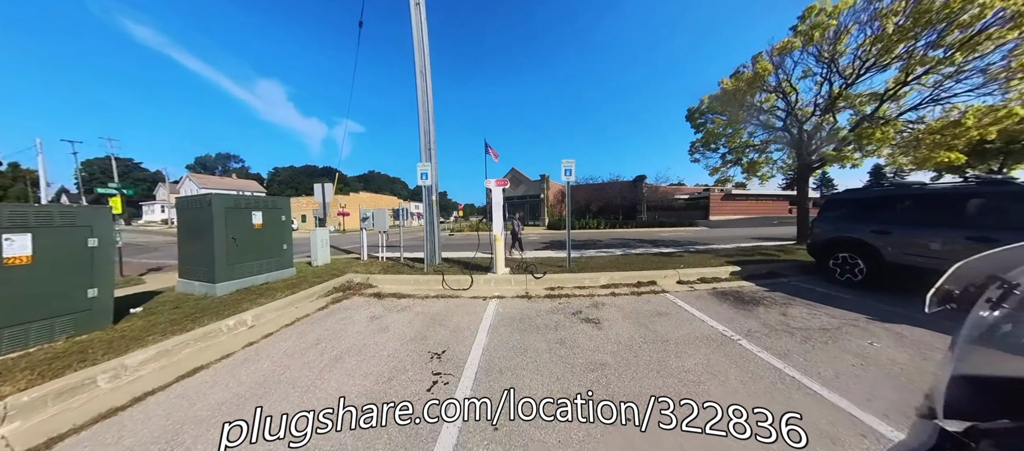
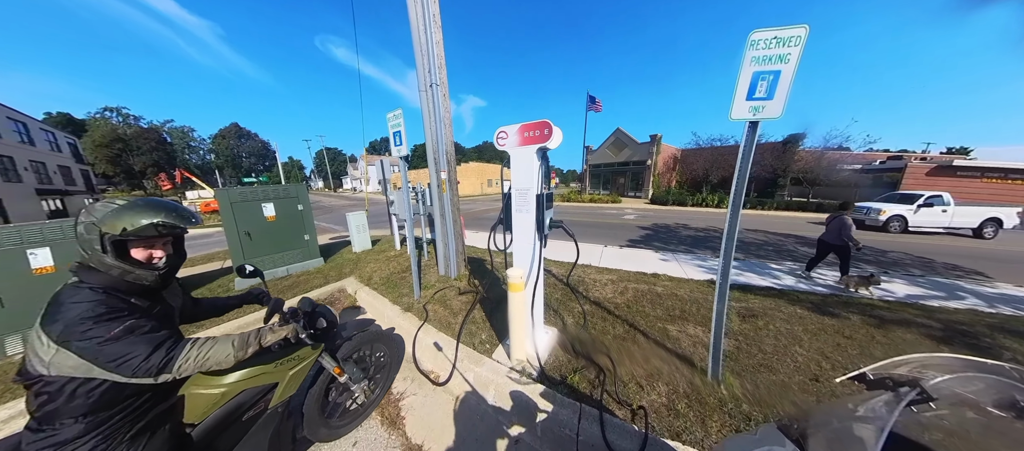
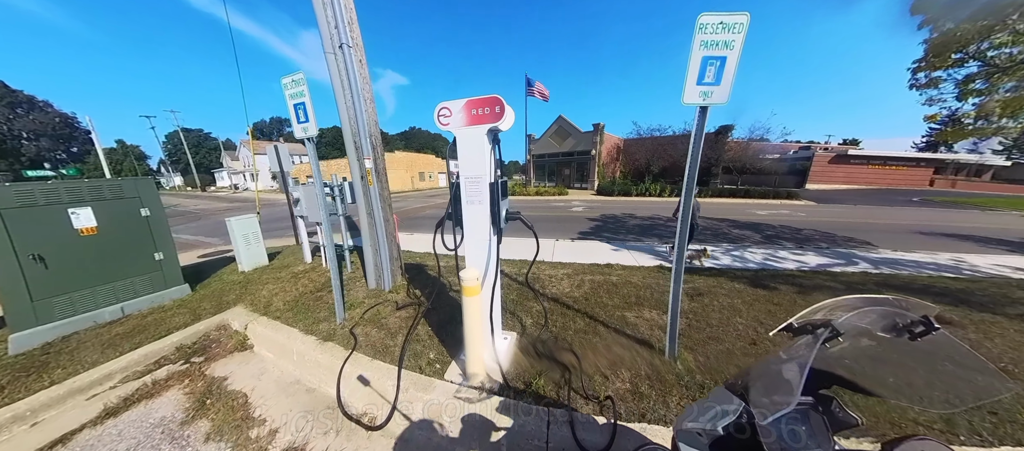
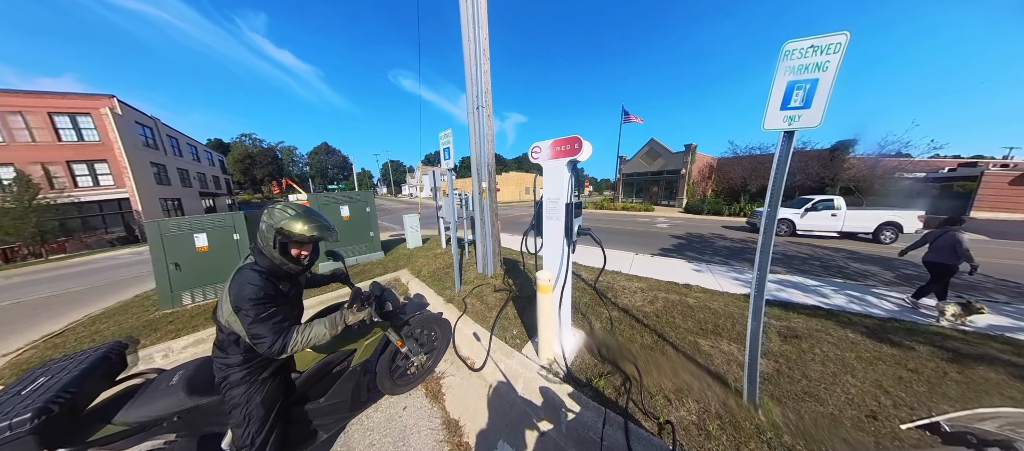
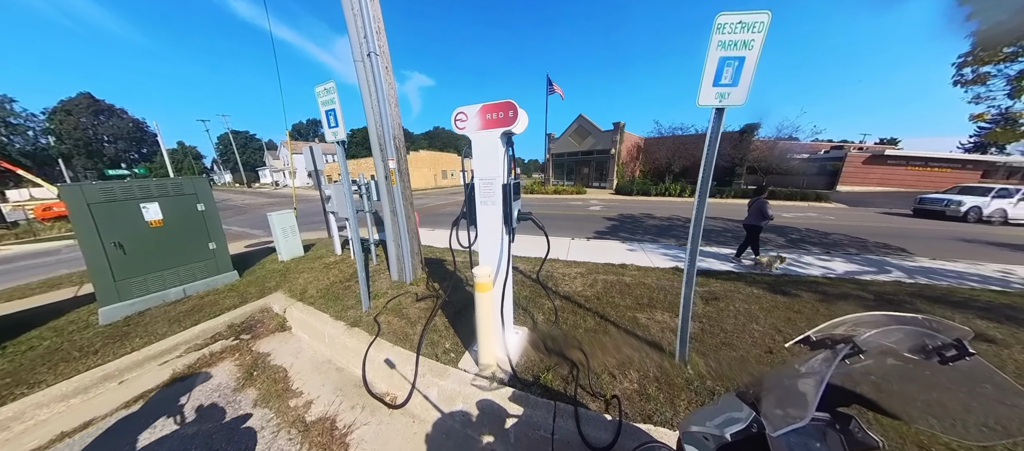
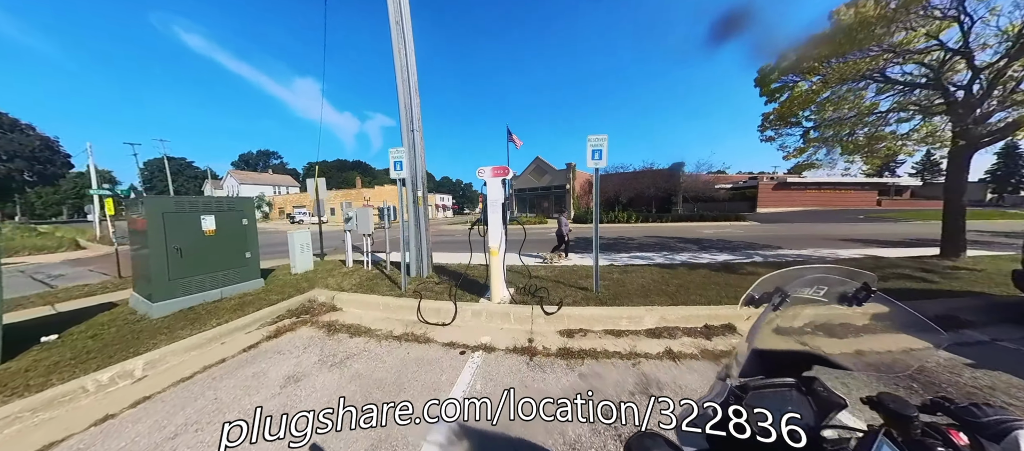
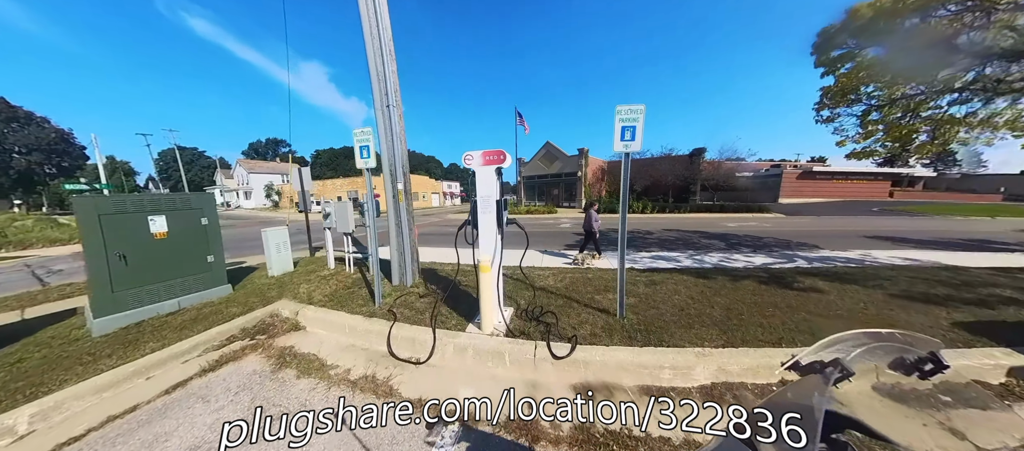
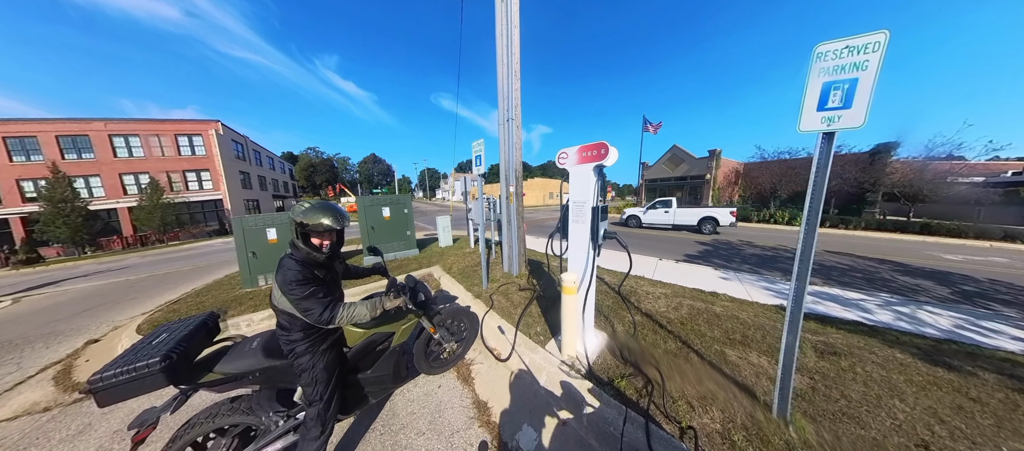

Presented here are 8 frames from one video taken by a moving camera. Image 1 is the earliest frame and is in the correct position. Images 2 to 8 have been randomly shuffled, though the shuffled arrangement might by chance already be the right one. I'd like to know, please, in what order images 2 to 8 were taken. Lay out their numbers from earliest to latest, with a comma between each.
6, 7, 3, 5, 2, 4, 8
